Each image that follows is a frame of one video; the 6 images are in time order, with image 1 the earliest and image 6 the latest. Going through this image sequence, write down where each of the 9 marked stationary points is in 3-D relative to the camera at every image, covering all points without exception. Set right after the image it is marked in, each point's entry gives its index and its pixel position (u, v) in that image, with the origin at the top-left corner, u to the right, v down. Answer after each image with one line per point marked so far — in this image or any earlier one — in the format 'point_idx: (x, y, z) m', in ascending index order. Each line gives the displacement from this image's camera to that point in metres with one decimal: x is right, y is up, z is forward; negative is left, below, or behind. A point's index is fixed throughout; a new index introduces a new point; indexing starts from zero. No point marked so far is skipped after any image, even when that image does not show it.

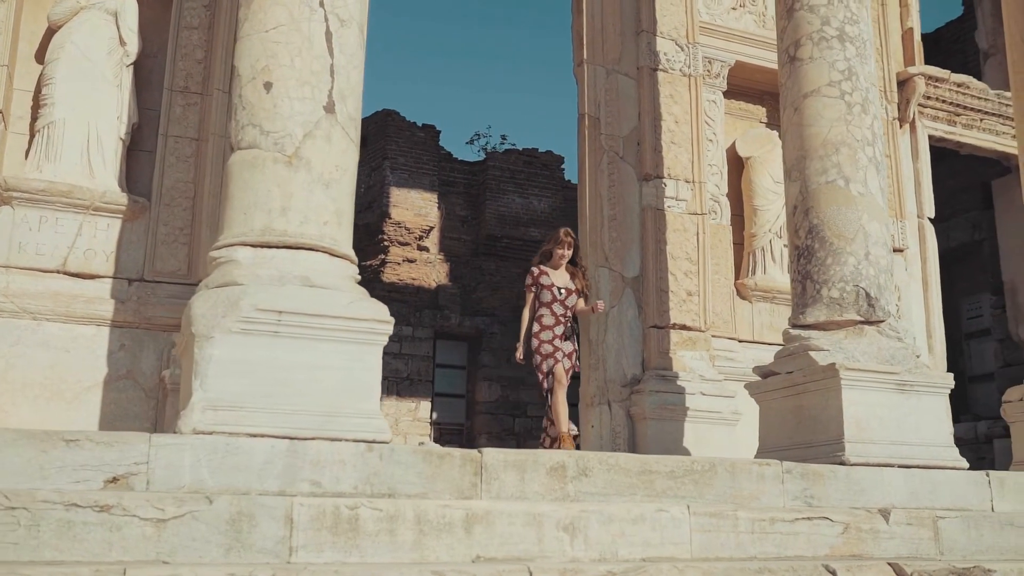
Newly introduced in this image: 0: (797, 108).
0: (+2.0, +1.3, +7.3) m
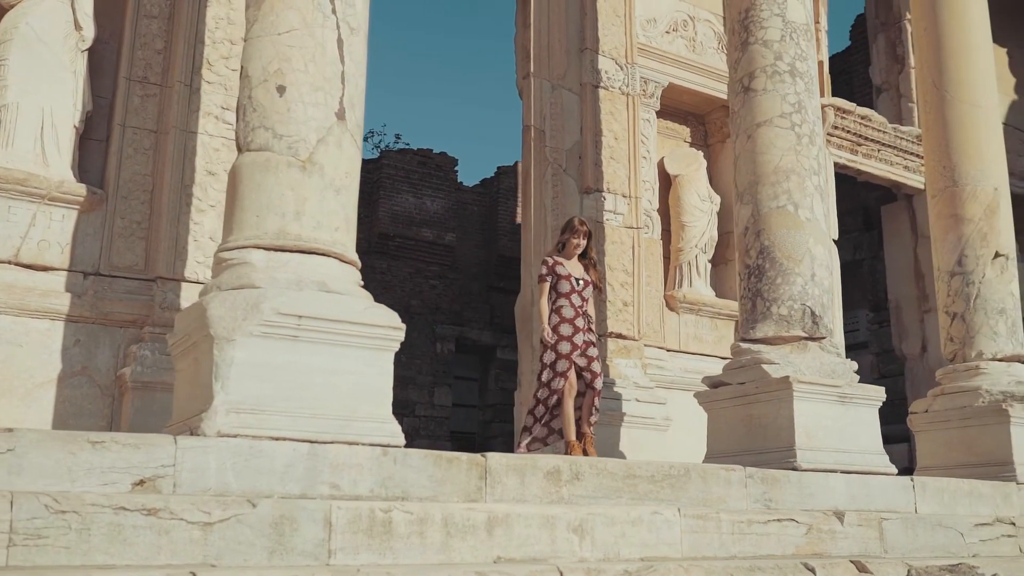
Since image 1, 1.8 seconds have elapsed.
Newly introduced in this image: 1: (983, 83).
0: (+1.8, +1.1, +7.8) m
1: (+4.2, +1.8, +9.2) m
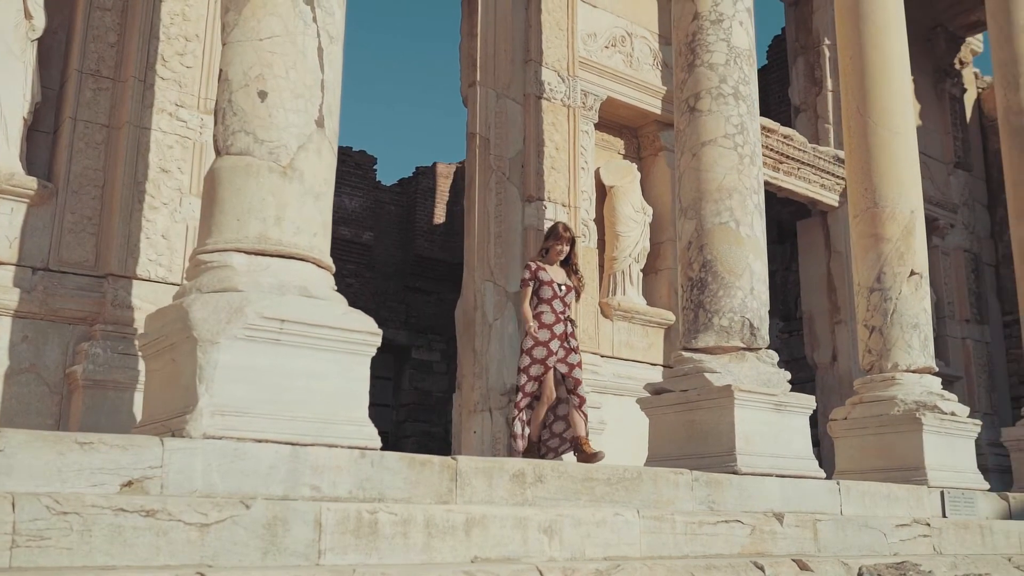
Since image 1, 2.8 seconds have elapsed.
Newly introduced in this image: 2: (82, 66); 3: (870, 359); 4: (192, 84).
0: (+1.4, +1.1, +8.2) m
1: (+3.7, +1.7, +9.8) m
2: (-3.2, +1.7, +7.7) m
3: (+3.2, -0.6, +9.4) m
4: (-2.5, +1.6, +8.0) m
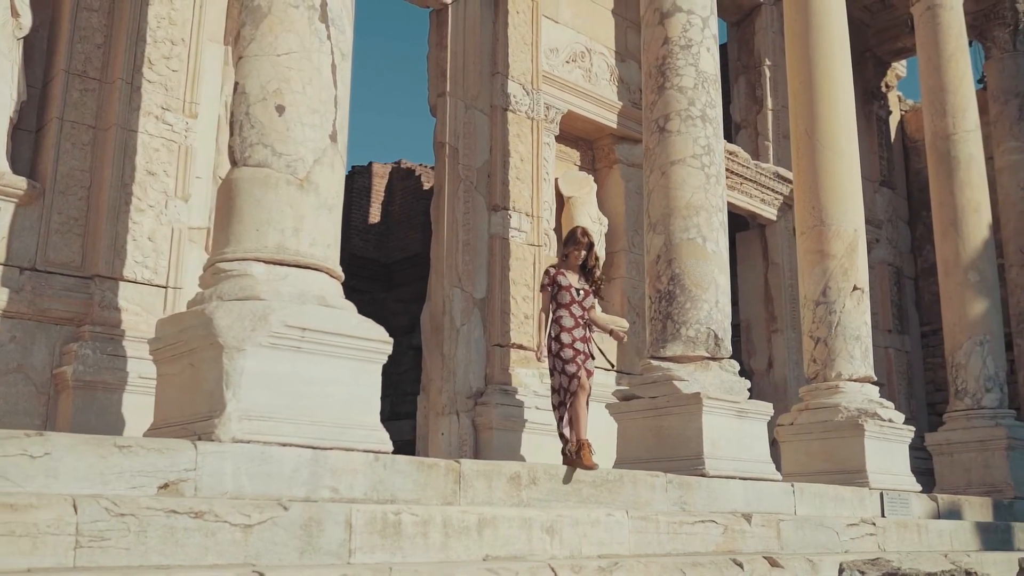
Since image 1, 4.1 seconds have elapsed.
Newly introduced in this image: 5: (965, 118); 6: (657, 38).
0: (+1.3, +1.0, +8.6) m
1: (+3.4, +1.5, +10.4) m
2: (-3.3, +1.7, +7.7) m
3: (+2.9, -0.8, +10.0) m
4: (-2.6, +1.6, +8.1) m
5: (+5.5, +2.1, +12.6) m
6: (+1.3, +2.1, +8.9) m
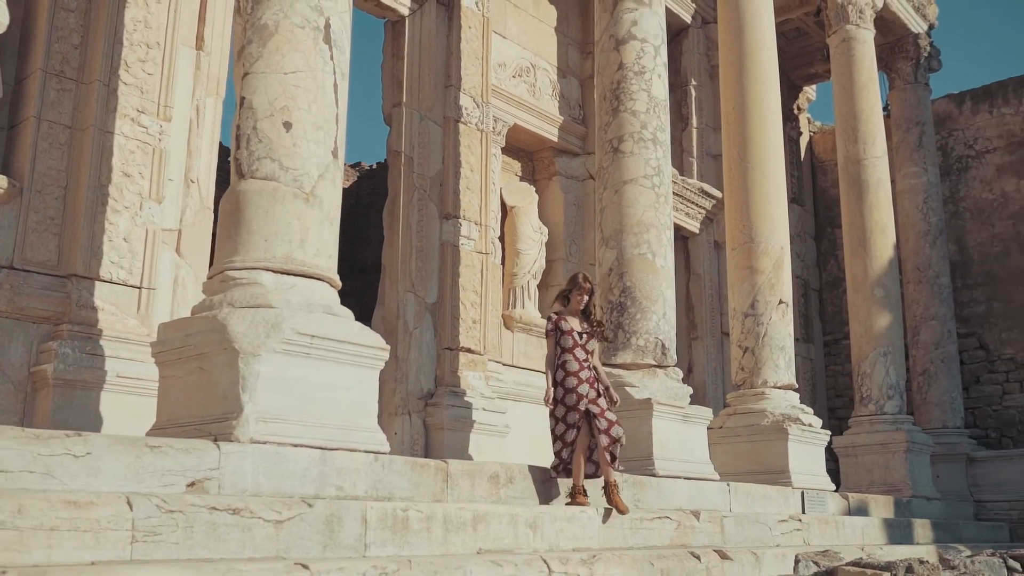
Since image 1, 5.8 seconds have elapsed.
0: (+0.9, +0.9, +9.1) m
1: (+2.8, +1.4, +11.2) m
2: (-3.5, +1.7, +7.8) m
3: (+2.4, -0.9, +10.7) m
4: (-2.9, +1.6, +8.3) m
5: (+4.7, +1.9, +13.5) m
6: (+0.9, +2.1, +9.4) m
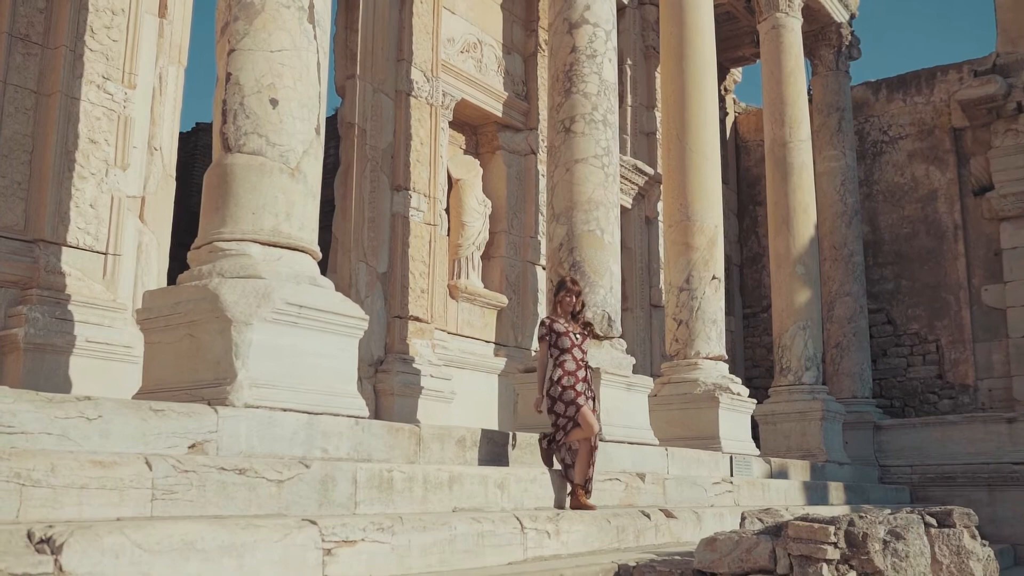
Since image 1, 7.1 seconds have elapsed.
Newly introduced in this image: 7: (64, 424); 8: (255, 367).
0: (+0.5, +1.1, +9.6) m
1: (+2.3, +1.7, +11.8) m
2: (-3.8, +1.9, +7.8) m
3: (+1.8, -0.6, +11.3) m
4: (-3.2, +1.8, +8.3) m
5: (+3.9, +2.2, +14.2) m
6: (+0.5, +2.3, +9.8) m
7: (-2.1, -0.6, +4.8) m
8: (-1.4, -0.4, +5.8) m
